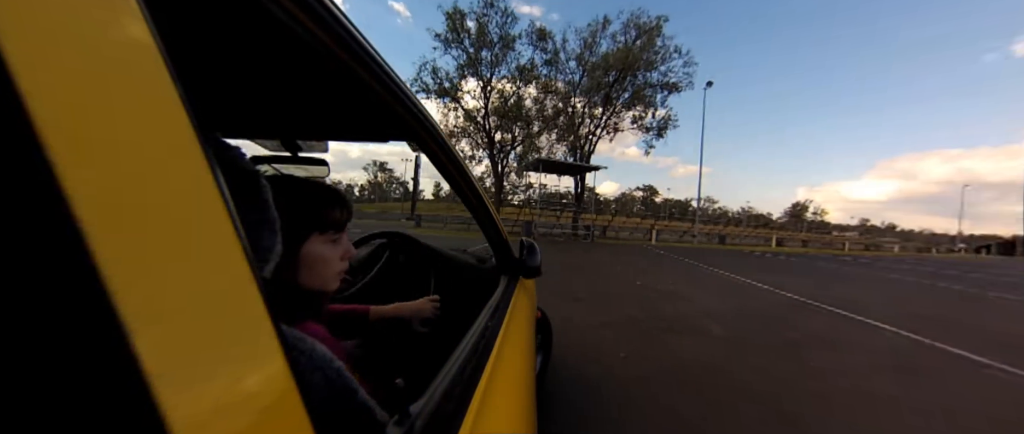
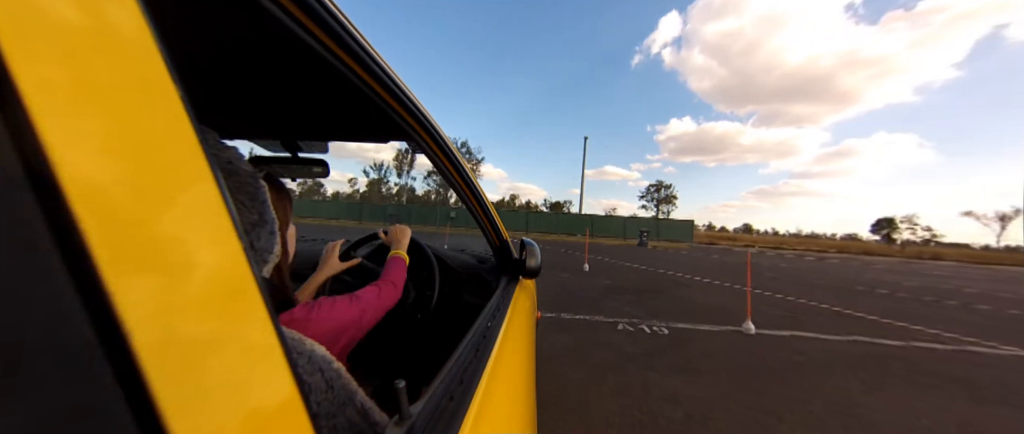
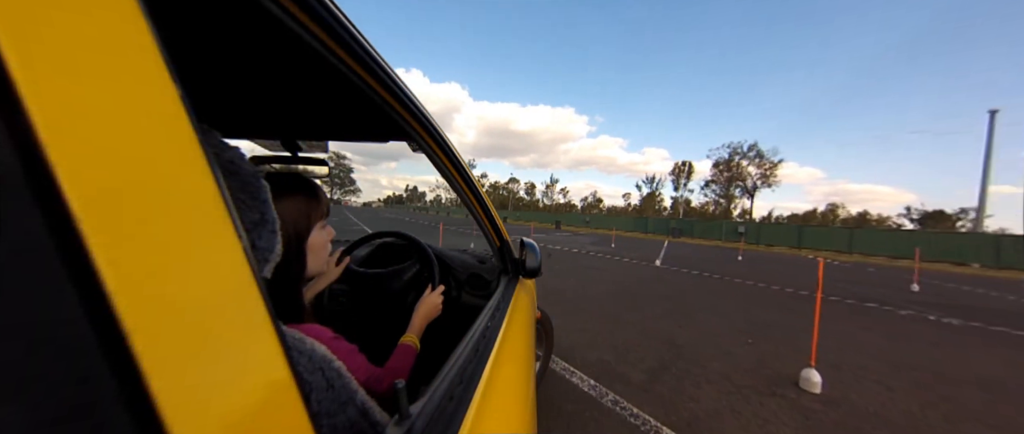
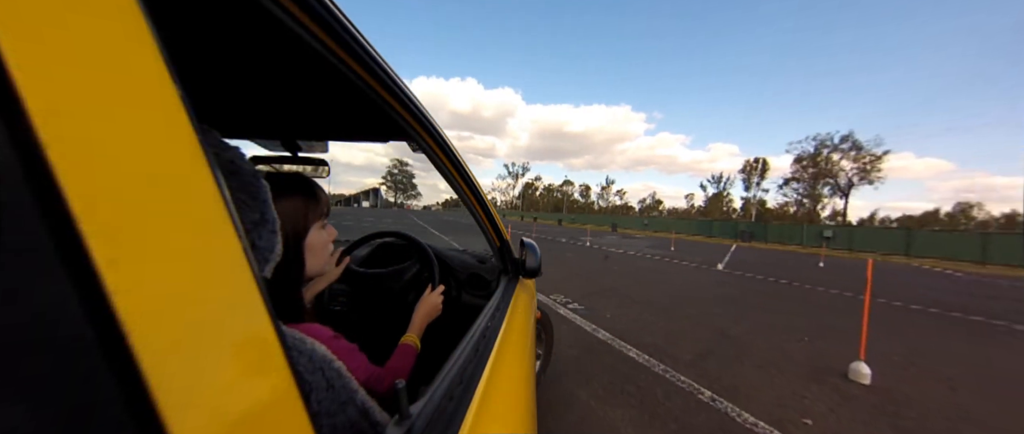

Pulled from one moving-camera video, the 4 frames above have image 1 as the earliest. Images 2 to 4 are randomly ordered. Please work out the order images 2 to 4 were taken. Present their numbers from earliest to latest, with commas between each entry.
4, 3, 2
